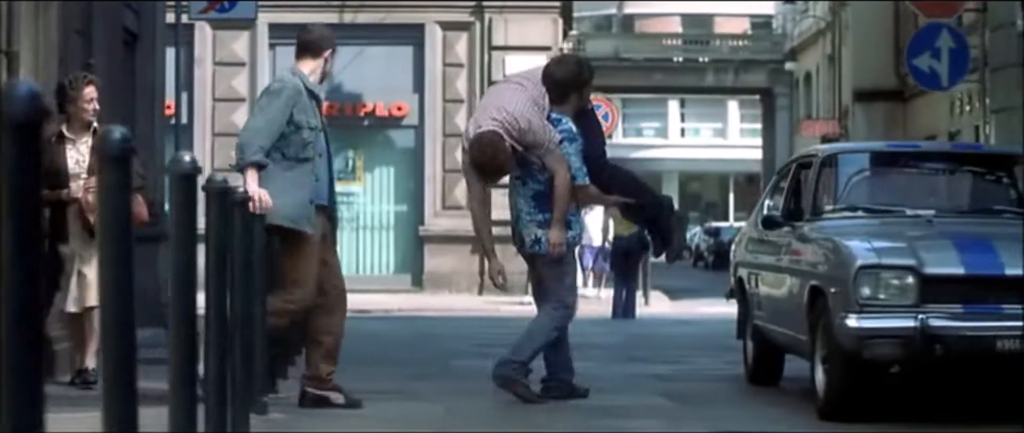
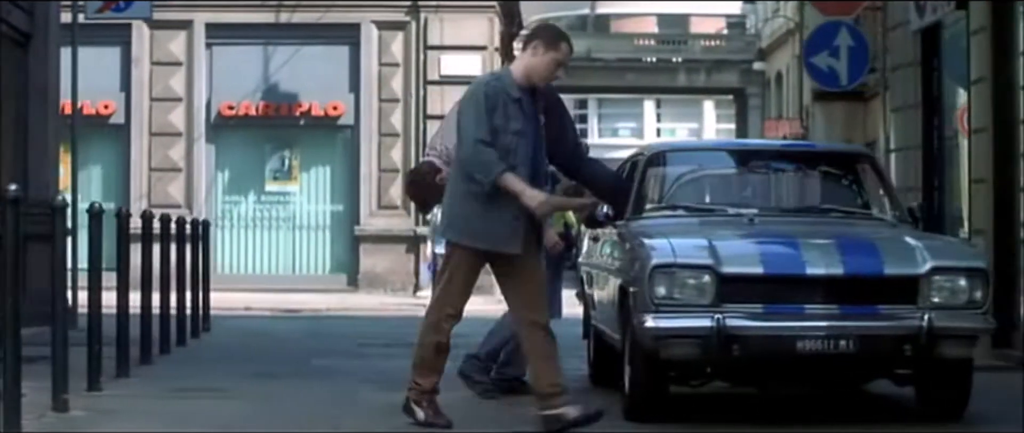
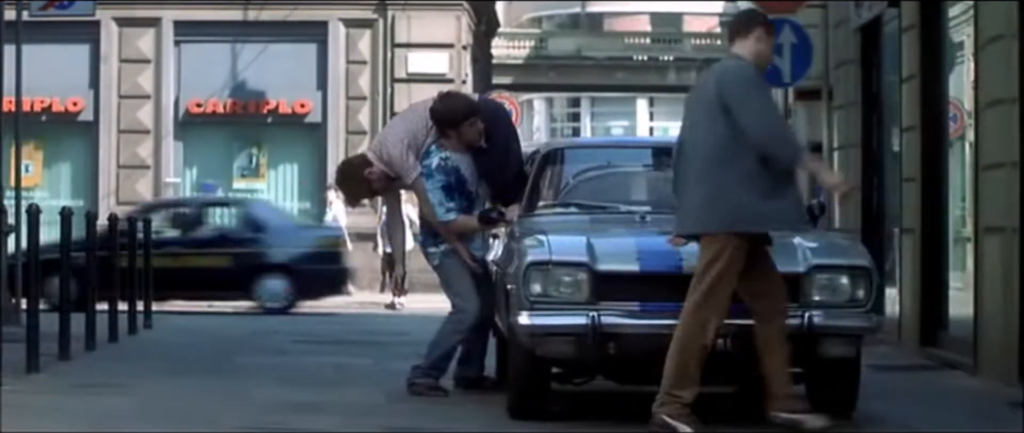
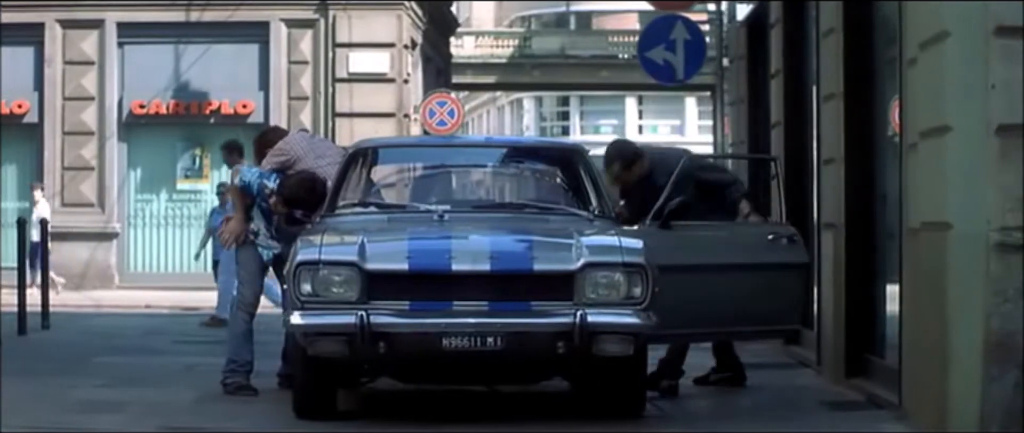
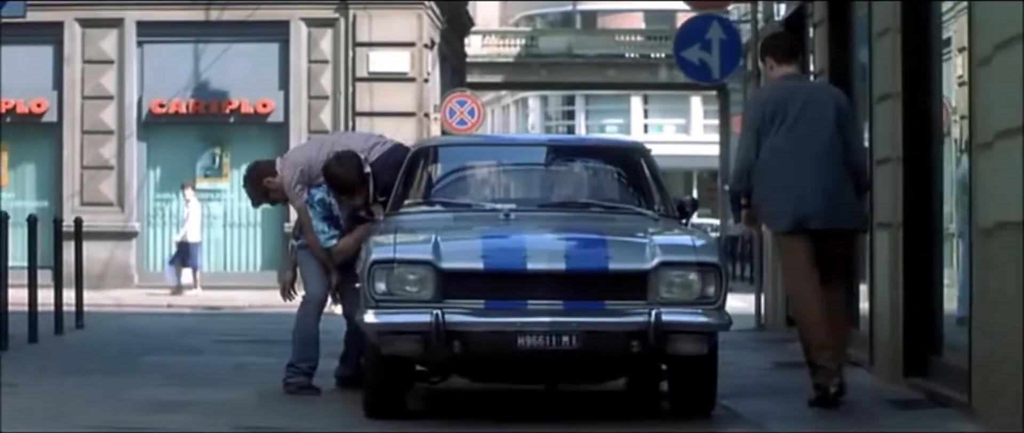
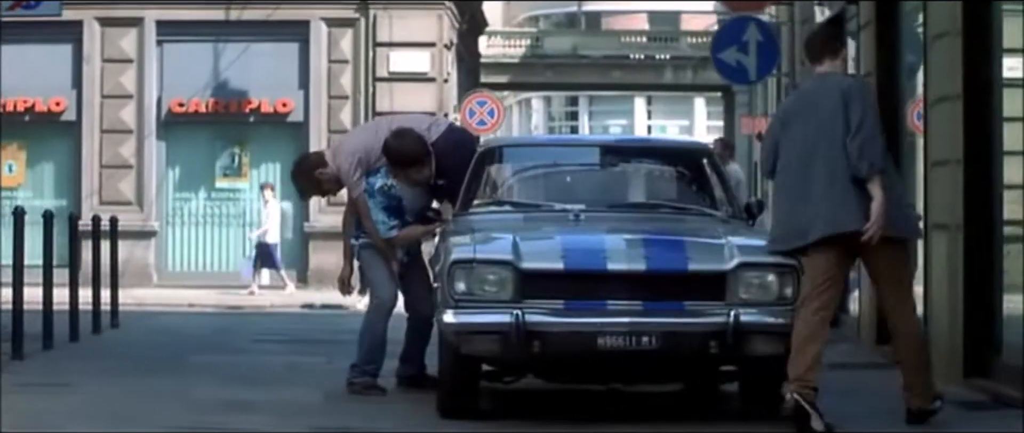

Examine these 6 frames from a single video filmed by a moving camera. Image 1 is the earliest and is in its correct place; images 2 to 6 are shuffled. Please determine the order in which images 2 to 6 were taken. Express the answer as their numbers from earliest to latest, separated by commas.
2, 3, 6, 5, 4
